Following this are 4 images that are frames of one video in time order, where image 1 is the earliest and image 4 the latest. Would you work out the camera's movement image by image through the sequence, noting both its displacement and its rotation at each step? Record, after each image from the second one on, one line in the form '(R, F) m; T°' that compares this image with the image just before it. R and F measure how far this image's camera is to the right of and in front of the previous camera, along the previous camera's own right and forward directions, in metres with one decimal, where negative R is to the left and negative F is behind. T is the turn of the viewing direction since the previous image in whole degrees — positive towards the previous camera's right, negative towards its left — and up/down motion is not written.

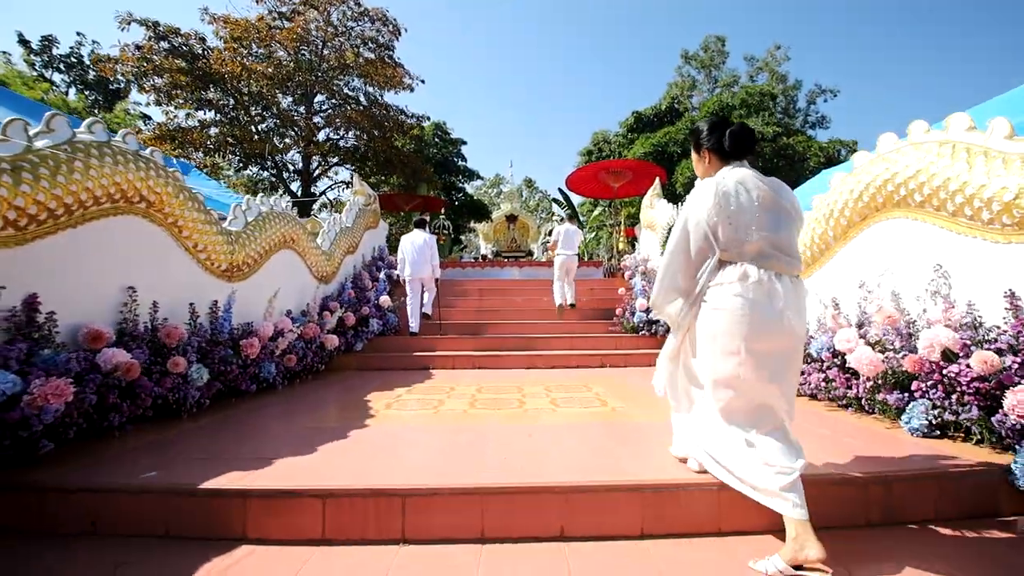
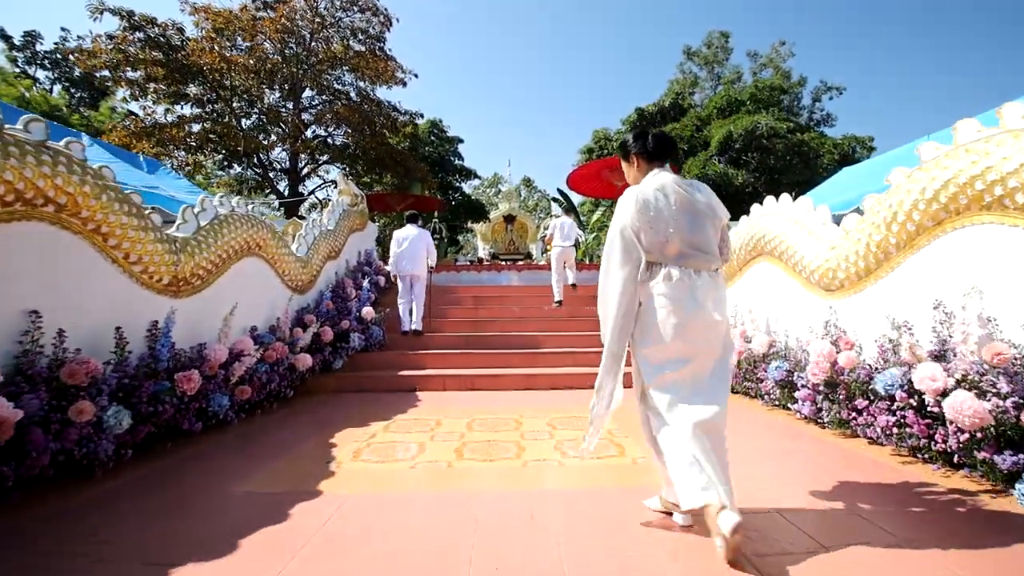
(0.0, +0.7) m; 0°
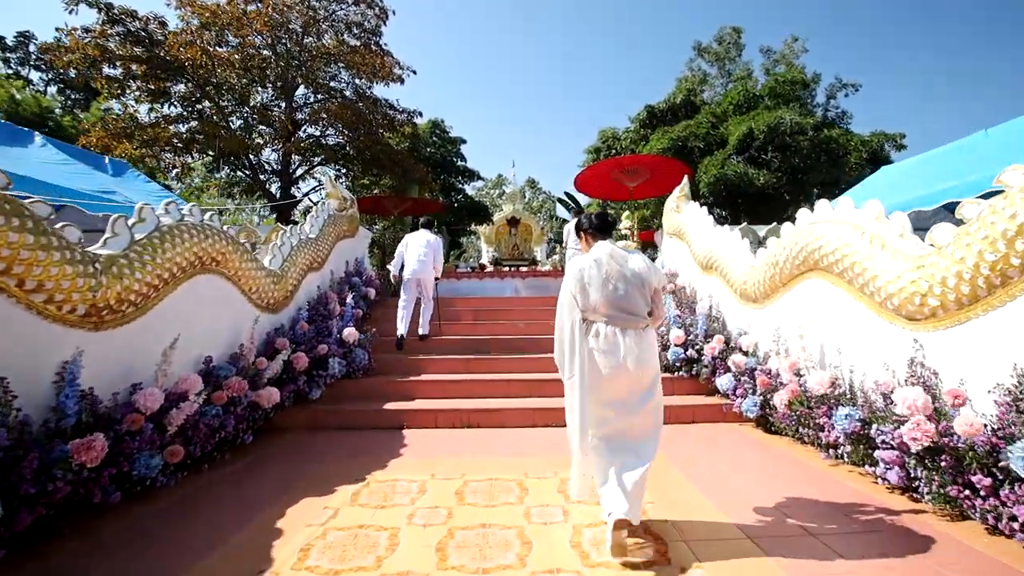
(0.0, +0.8) m; -1°
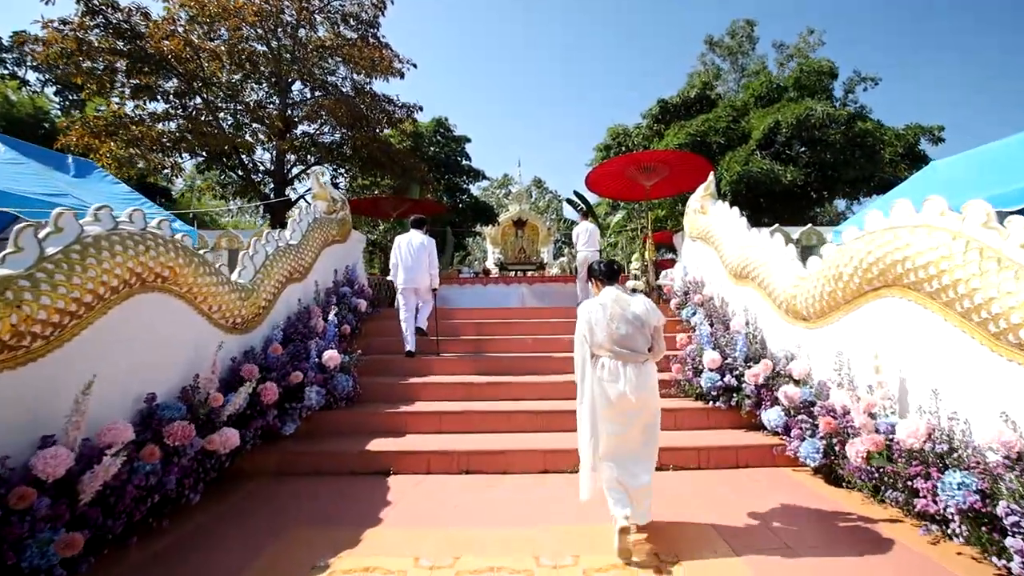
(0.0, +0.8) m; -1°
